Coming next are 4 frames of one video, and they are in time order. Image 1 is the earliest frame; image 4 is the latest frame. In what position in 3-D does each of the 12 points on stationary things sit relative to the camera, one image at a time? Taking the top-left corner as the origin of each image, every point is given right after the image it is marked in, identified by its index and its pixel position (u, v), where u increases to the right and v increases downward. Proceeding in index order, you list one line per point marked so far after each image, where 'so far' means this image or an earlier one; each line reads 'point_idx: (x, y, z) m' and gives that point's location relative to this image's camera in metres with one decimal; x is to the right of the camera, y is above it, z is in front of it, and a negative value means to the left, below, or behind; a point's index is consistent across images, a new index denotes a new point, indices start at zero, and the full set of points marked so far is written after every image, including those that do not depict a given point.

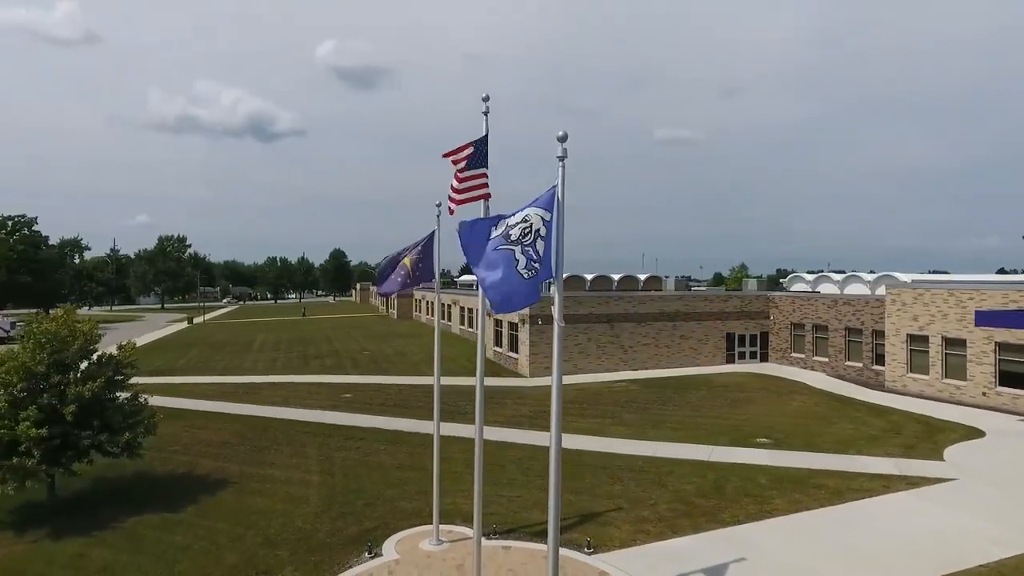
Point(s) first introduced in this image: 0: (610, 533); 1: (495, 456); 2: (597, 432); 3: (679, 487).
0: (+1.8, -4.5, +11.8) m
1: (-0.5, -4.3, +16.3) m
2: (+2.5, -4.2, +18.7) m
3: (+3.6, -4.4, +13.9) m
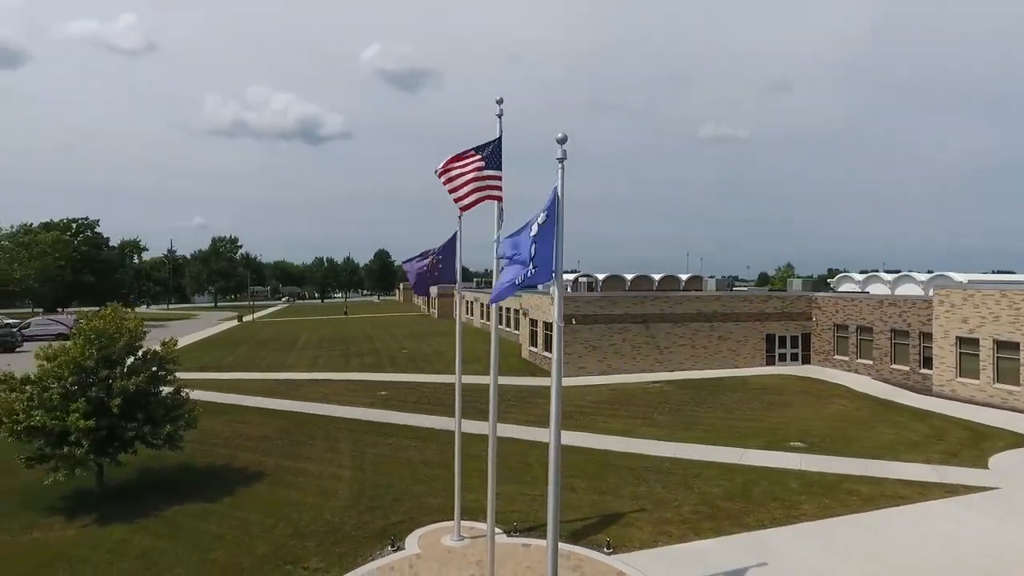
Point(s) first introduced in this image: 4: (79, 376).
0: (+2.2, -4.5, +11.7) m
1: (+0.2, -4.3, +16.5) m
2: (+3.3, -4.3, +18.6) m
3: (+4.2, -4.4, +13.7) m
4: (-9.2, -1.9, +13.3) m
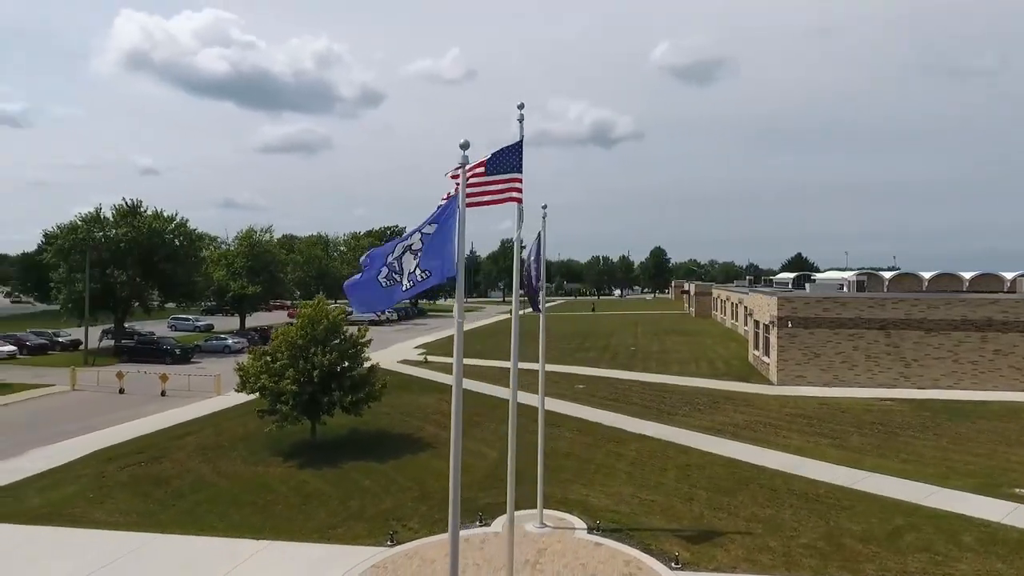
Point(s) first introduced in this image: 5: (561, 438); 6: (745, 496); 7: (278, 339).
0: (+3.4, -4.5, +10.8) m
1: (+3.8, -4.3, +15.9) m
2: (+7.5, -4.2, +16.5) m
3: (+6.1, -4.4, +11.7) m
4: (-6.0, -1.7, +17.3) m
5: (+1.4, -4.3, +18.2) m
6: (+4.9, -4.4, +13.3) m
7: (-6.4, -1.4, +17.4) m
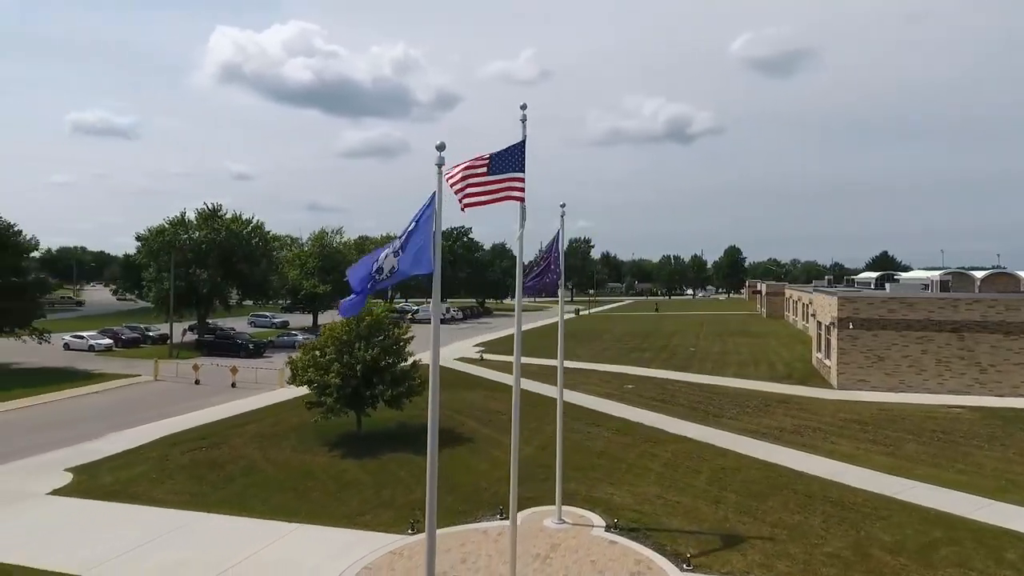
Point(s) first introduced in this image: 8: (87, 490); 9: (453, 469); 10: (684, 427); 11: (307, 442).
0: (+3.6, -4.5, +10.6) m
1: (+4.6, -4.3, +15.6) m
2: (+8.4, -4.2, +15.7) m
3: (+6.4, -4.3, +11.1) m
4: (-5.0, -1.7, +18.1) m
5: (+2.5, -4.3, +18.1) m
6: (+5.4, -4.3, +12.9) m
7: (-5.4, -1.3, +18.3) m
8: (-10.1, -4.8, +15.1) m
9: (-1.5, -4.5, +15.8) m
10: (+5.2, -4.2, +19.1) m
11: (-6.0, -4.5, +18.7) m
